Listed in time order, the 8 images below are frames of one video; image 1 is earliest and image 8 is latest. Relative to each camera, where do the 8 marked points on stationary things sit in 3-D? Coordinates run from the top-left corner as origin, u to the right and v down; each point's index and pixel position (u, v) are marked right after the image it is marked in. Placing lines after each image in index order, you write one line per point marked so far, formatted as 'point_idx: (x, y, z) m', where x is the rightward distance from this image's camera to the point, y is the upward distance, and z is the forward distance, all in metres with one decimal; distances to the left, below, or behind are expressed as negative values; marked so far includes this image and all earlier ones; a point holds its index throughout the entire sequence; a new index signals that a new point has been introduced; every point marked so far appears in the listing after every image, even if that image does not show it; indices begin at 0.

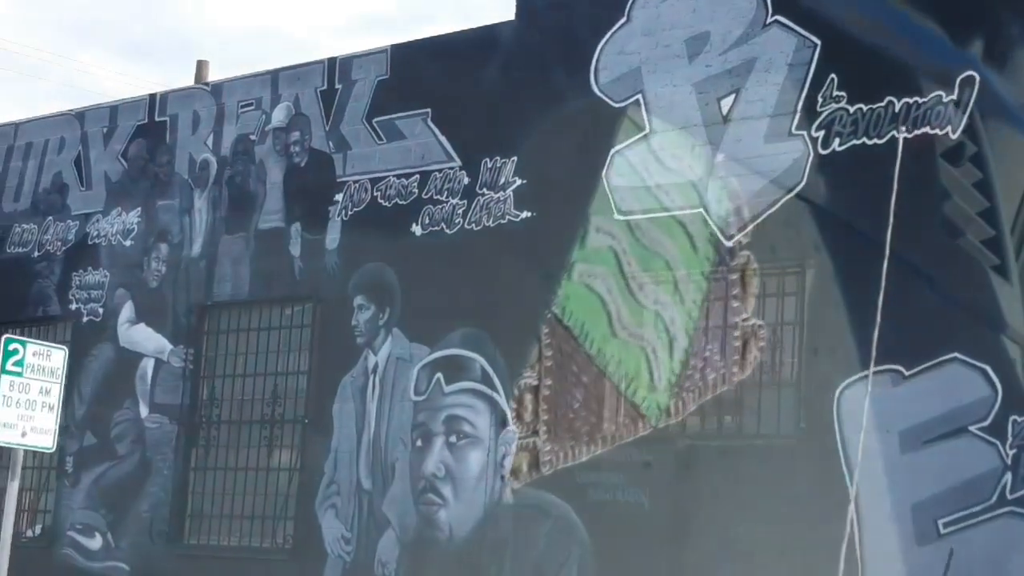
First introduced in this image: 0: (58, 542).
0: (-5.4, -3.0, +15.9) m
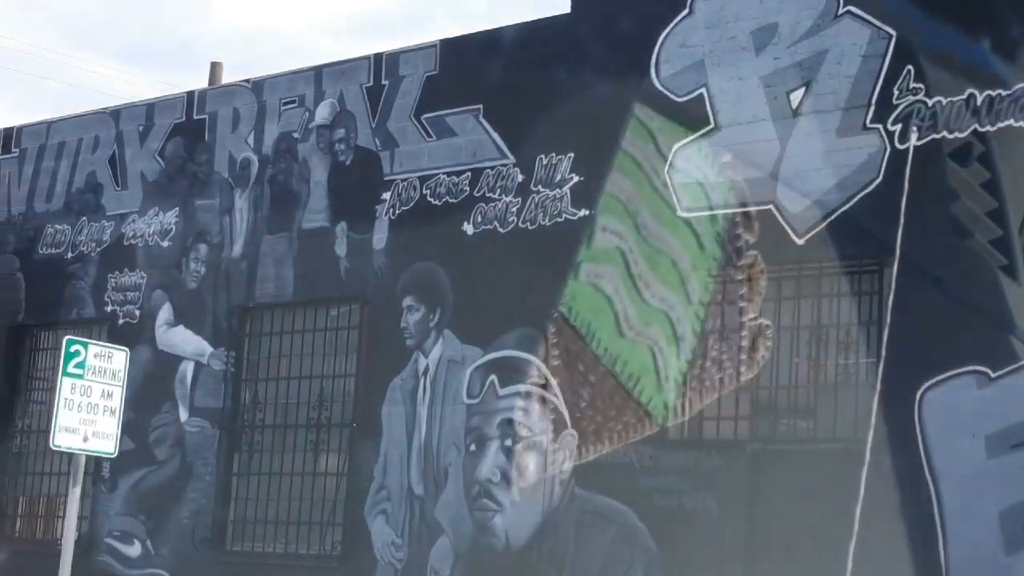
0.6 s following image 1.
0: (-4.8, -3.0, +15.5) m
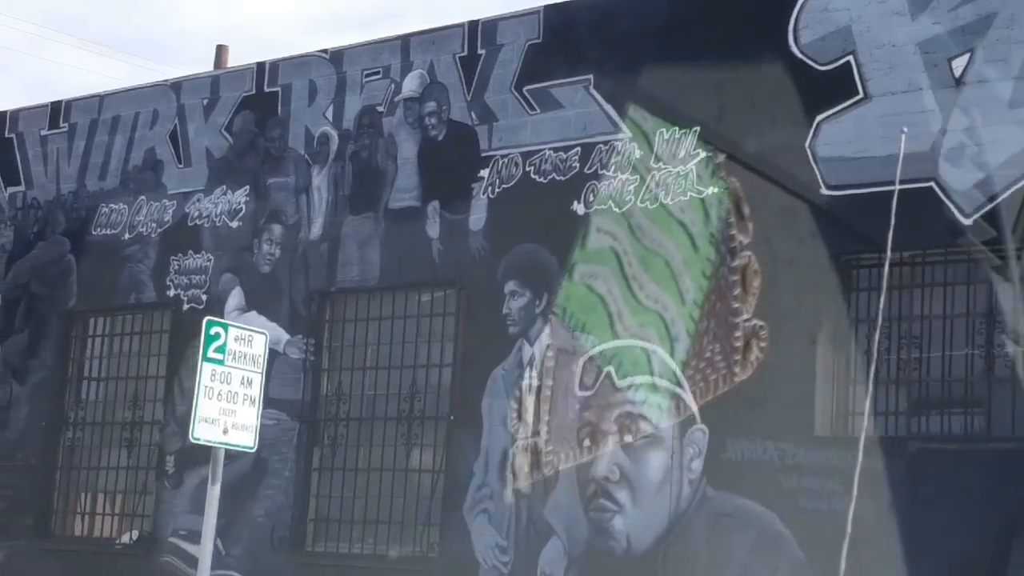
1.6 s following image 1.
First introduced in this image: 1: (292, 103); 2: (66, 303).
0: (-3.8, -2.8, +14.6) m
1: (-2.4, +2.0, +14.5) m
2: (-5.4, -0.2, +16.1) m
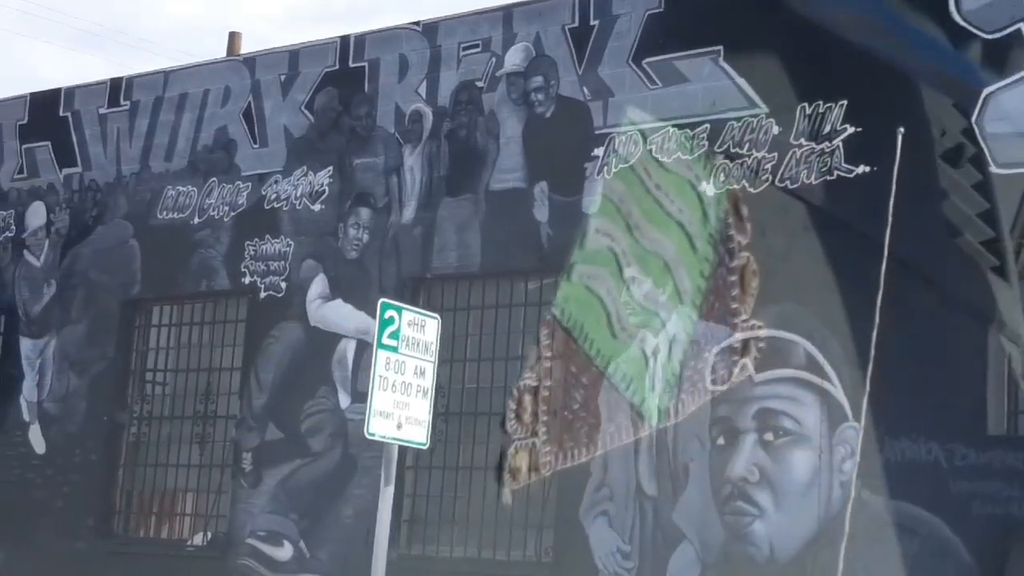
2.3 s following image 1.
0: (-2.8, -2.7, +13.7) m
1: (-1.3, +2.1, +13.6) m
2: (-4.4, 0.0, +15.2) m
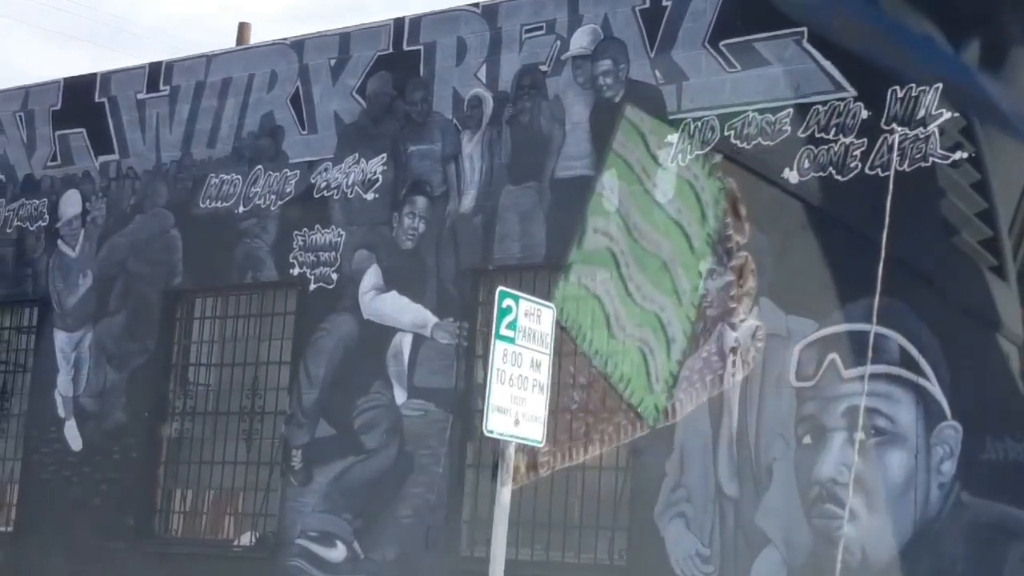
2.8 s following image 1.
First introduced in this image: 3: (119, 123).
0: (-2.3, -2.6, +13.2) m
1: (-0.7, +2.2, +13.1) m
2: (-3.8, +0.1, +14.8) m
3: (-4.6, +1.9, +15.6) m
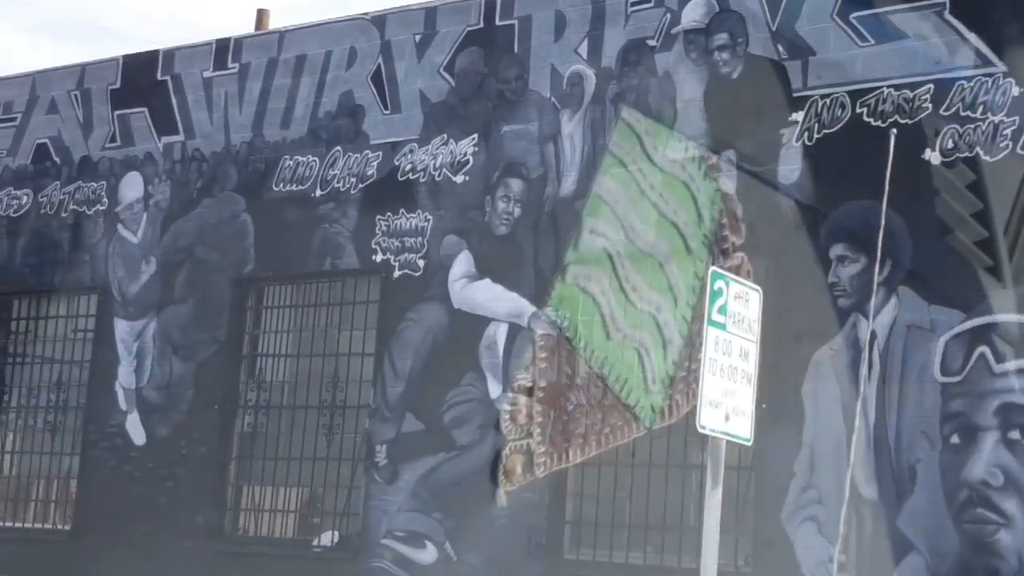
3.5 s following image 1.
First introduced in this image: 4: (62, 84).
0: (-1.3, -2.5, +12.6) m
1: (+0.2, +2.3, +12.4) m
2: (-2.8, +0.2, +14.1) m
3: (-3.7, +2.1, +14.9) m
4: (-5.4, +2.4, +16.0) m
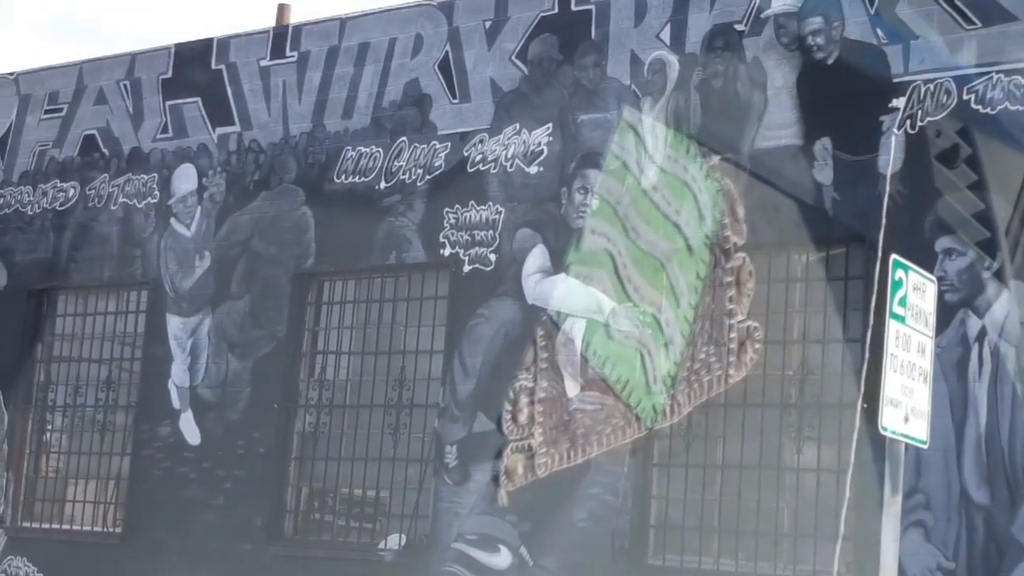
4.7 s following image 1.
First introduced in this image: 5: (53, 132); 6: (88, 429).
0: (-0.7, -2.4, +12.1) m
1: (+0.9, +2.4, +12.0) m
2: (-2.1, +0.3, +13.6) m
3: (-2.9, +2.1, +14.5) m
4: (-4.7, +2.5, +15.6) m
5: (-5.5, +1.9, +16.0) m
6: (-4.9, -1.6, +15.3) m
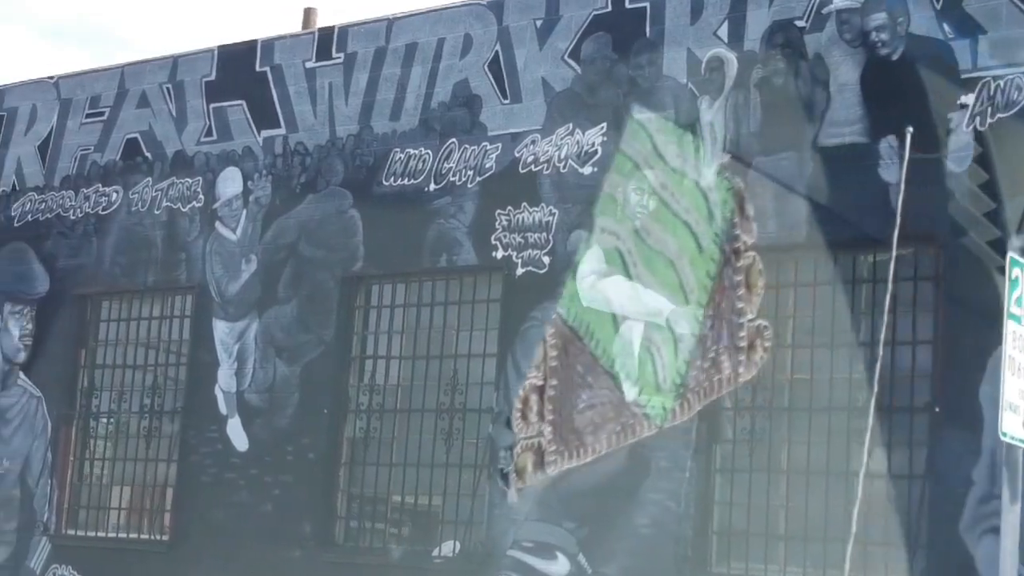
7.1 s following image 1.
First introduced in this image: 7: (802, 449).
0: (-0.2, -2.5, +11.9) m
1: (+1.4, +2.4, +11.8) m
2: (-1.6, +0.2, +13.5) m
3: (-2.4, +2.1, +14.3) m
4: (-4.1, +2.4, +15.5) m
5: (-4.9, +1.8, +15.9) m
6: (-4.3, -1.7, +15.2) m
7: (+2.3, -1.3, +10.7) m
